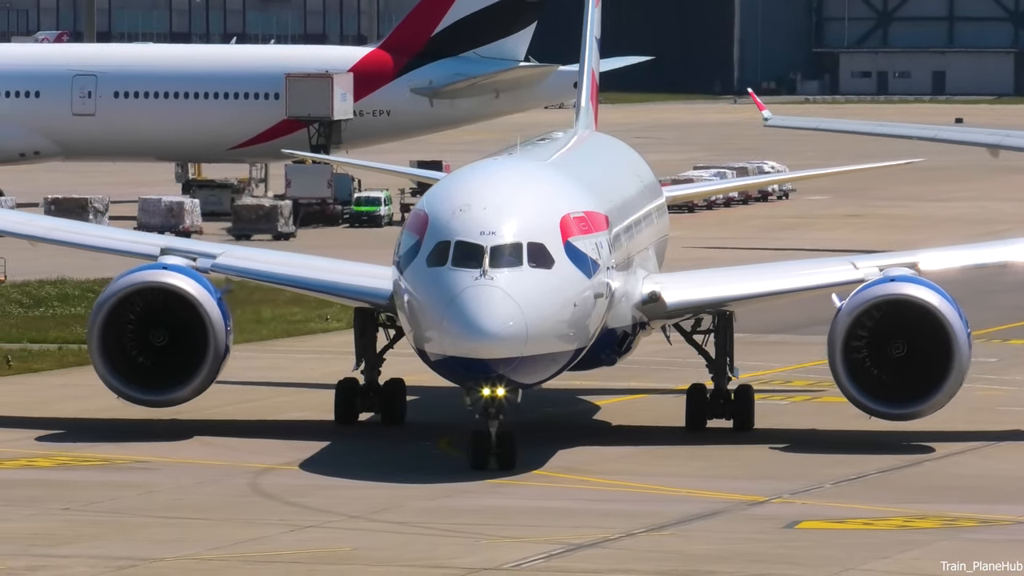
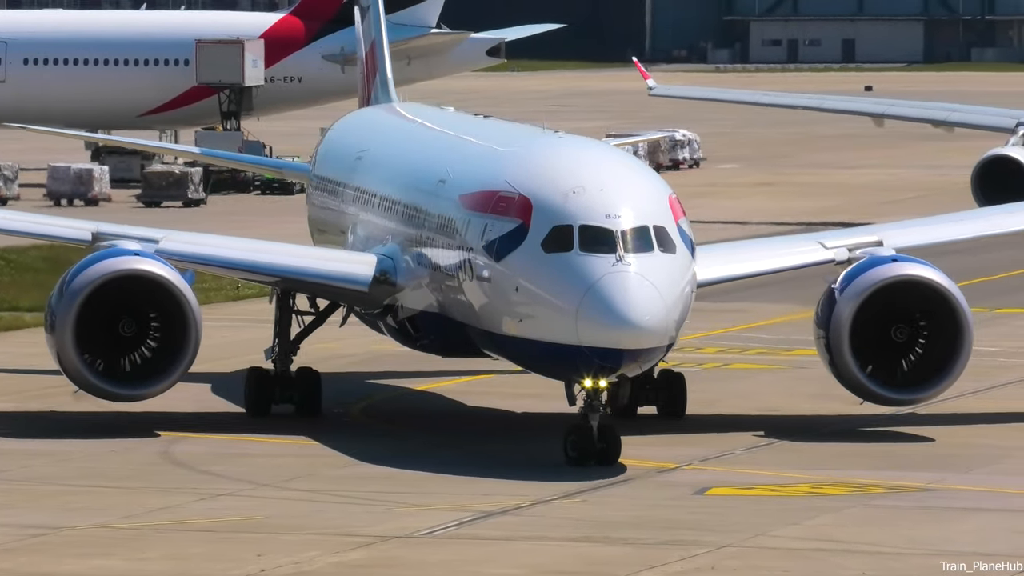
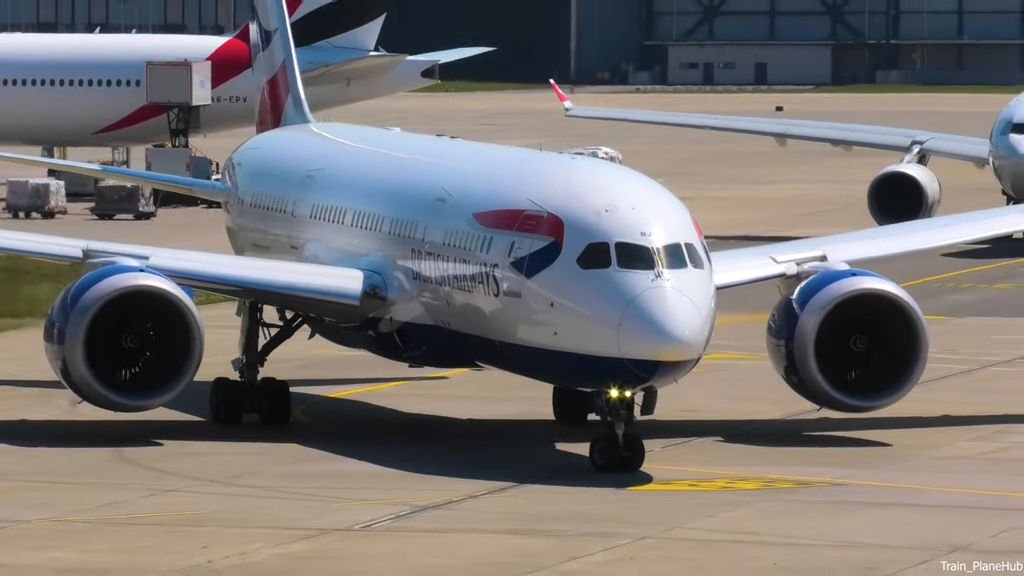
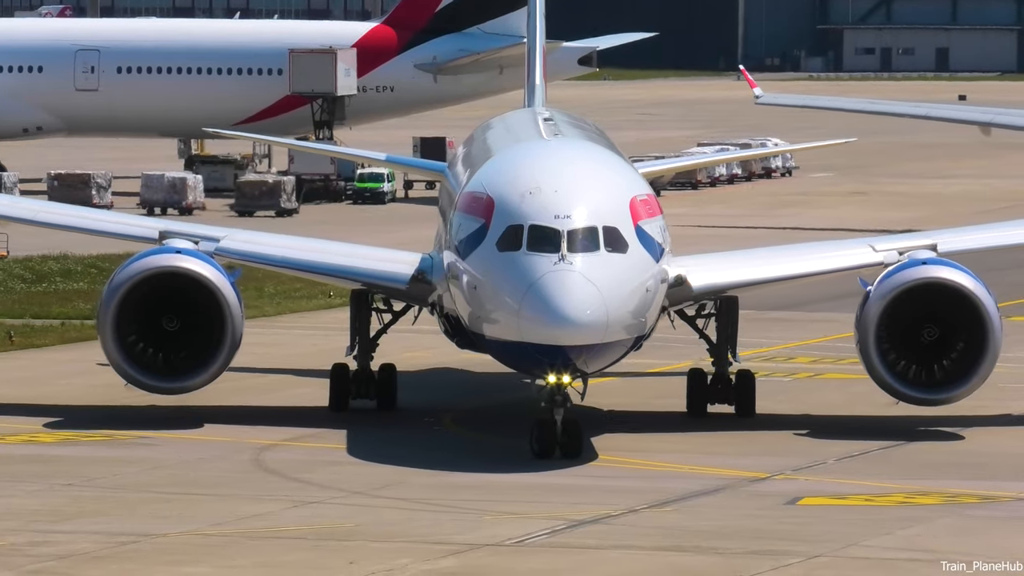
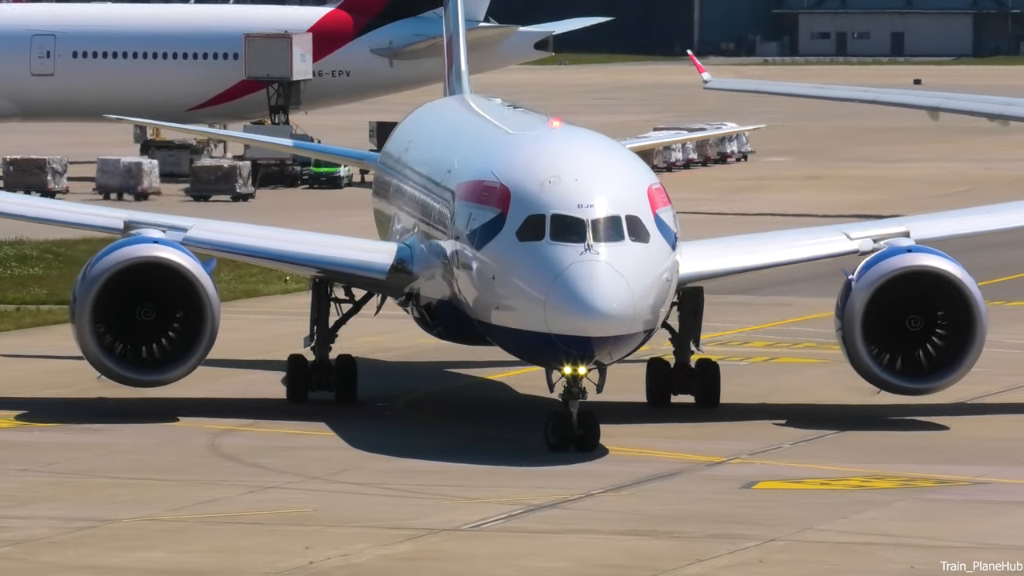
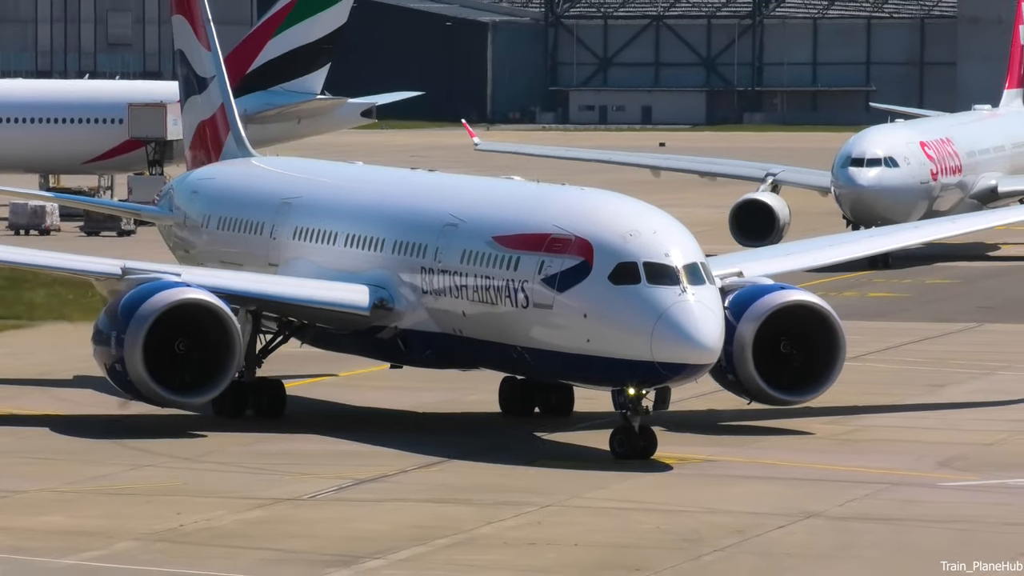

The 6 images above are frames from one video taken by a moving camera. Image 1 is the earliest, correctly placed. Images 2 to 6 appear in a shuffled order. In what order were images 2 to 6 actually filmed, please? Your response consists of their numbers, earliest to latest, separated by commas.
4, 5, 2, 3, 6
